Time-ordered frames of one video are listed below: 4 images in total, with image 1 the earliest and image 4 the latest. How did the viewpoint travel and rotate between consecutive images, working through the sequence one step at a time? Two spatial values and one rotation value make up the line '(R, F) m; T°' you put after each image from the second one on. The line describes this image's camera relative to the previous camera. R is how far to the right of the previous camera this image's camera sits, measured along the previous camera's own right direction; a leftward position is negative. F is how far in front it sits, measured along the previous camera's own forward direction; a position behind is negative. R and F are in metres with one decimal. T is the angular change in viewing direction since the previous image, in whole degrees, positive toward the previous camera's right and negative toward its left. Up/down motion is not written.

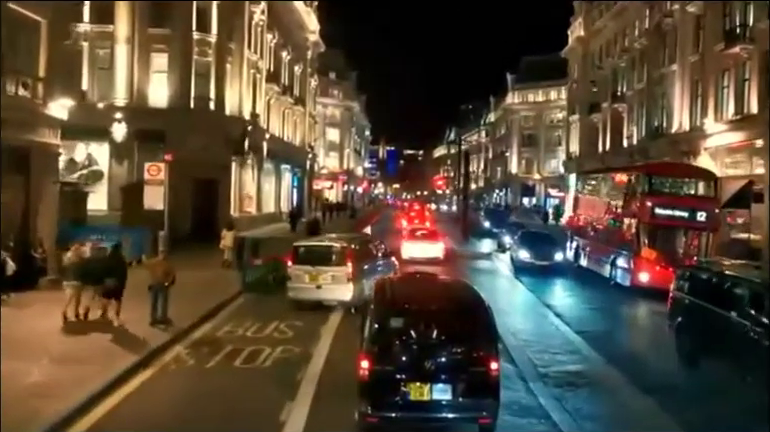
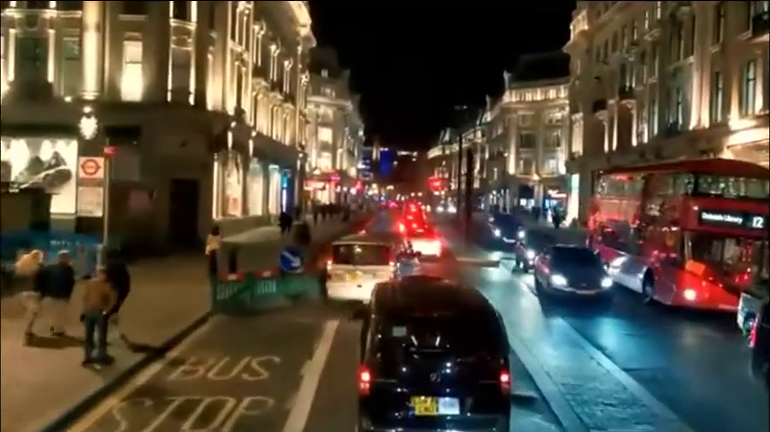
(0.0, +1.1) m; 0°
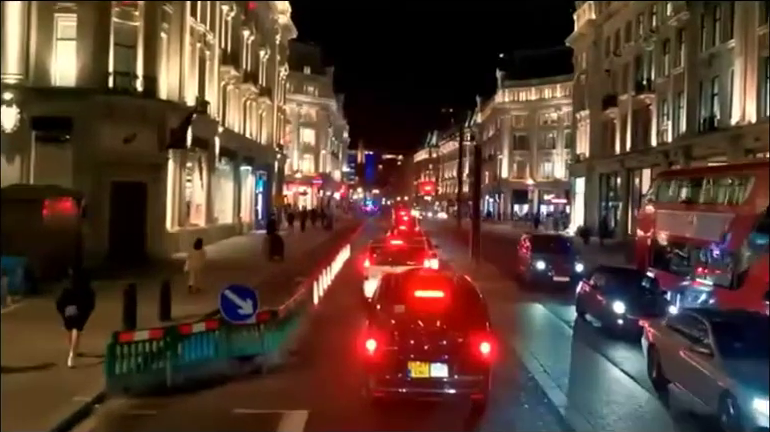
(0.0, +2.1) m; +1°
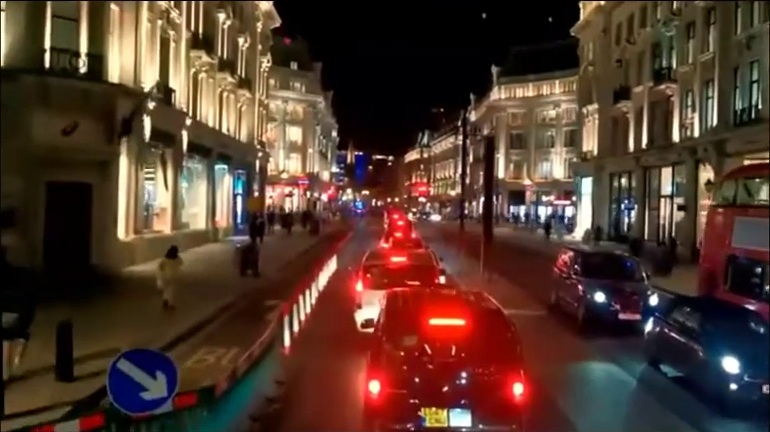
(0.0, +1.6) m; +1°
